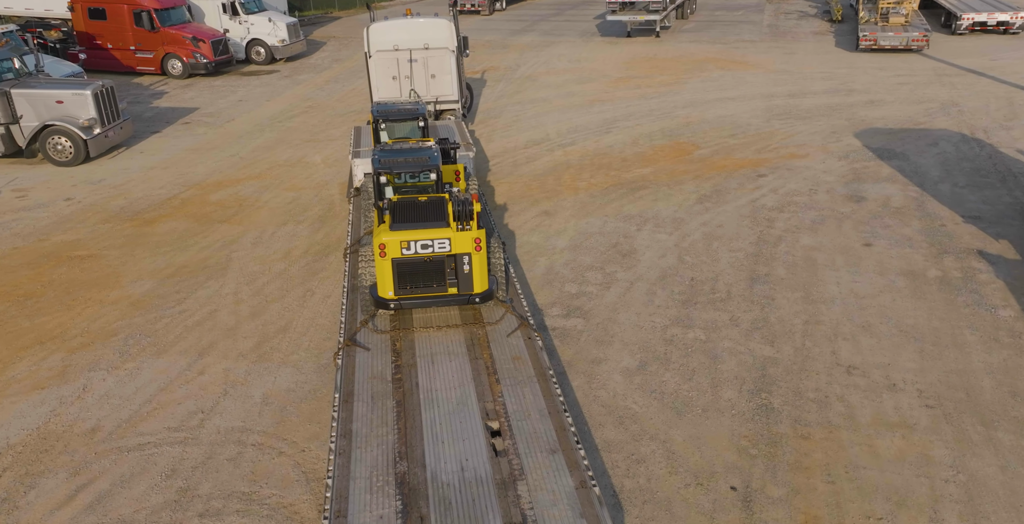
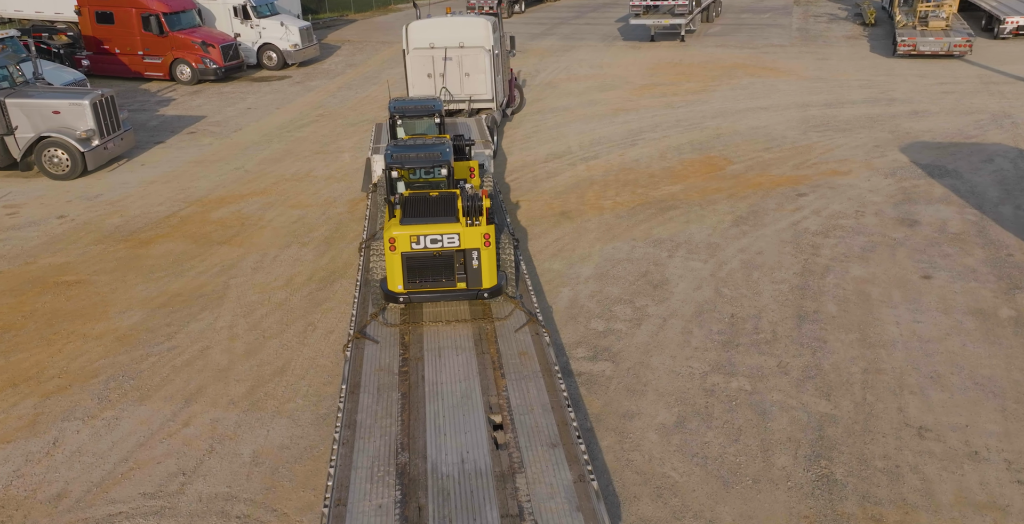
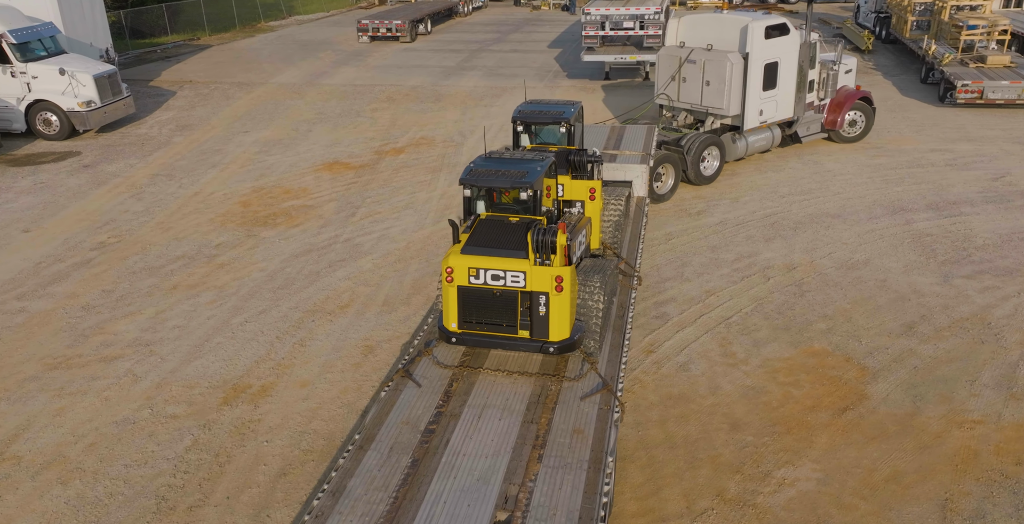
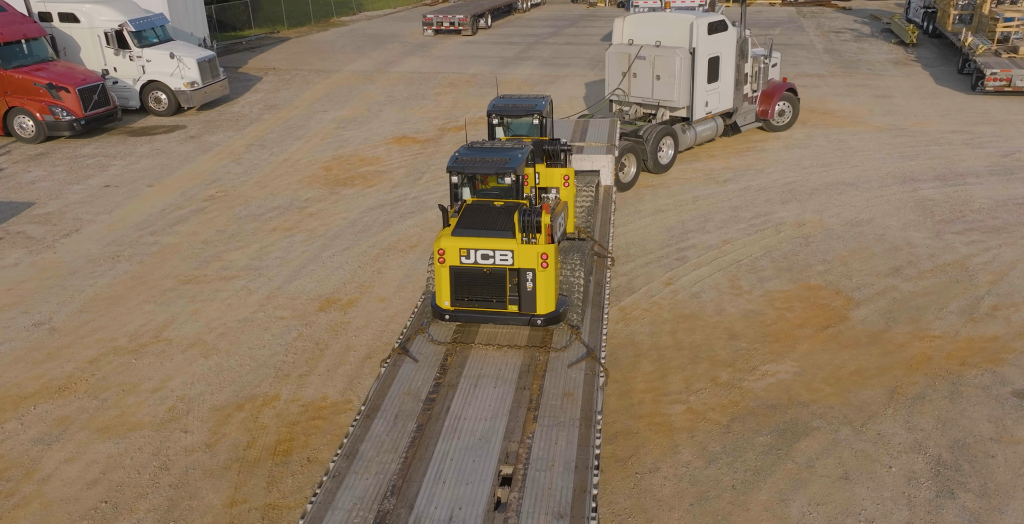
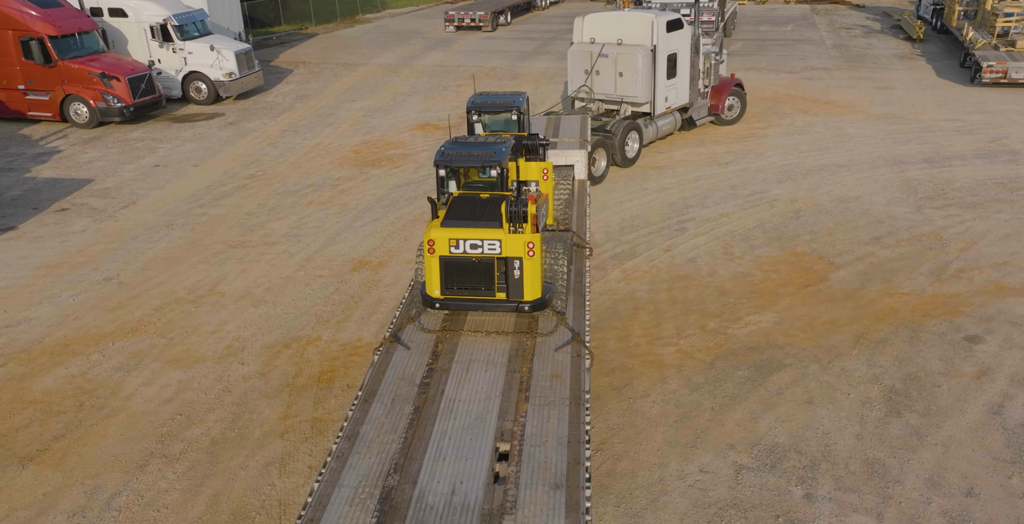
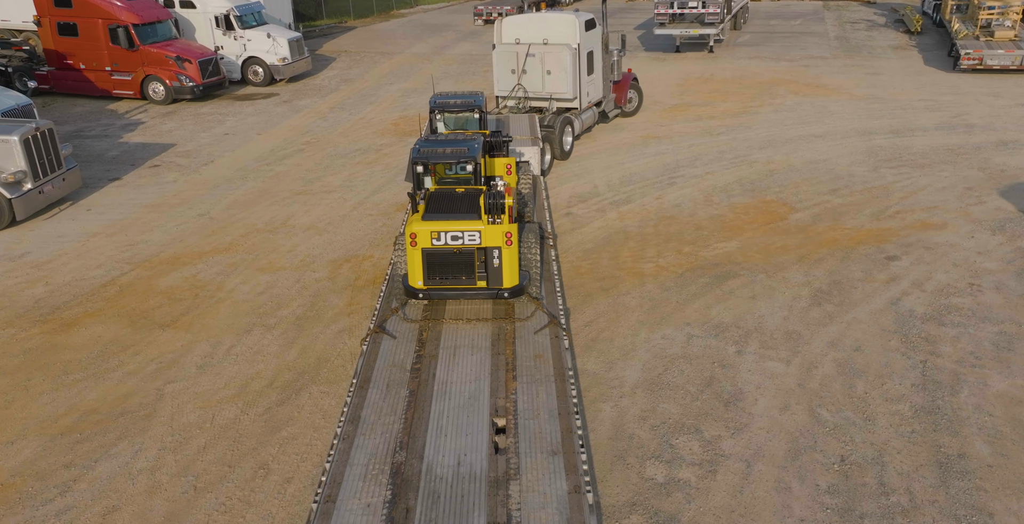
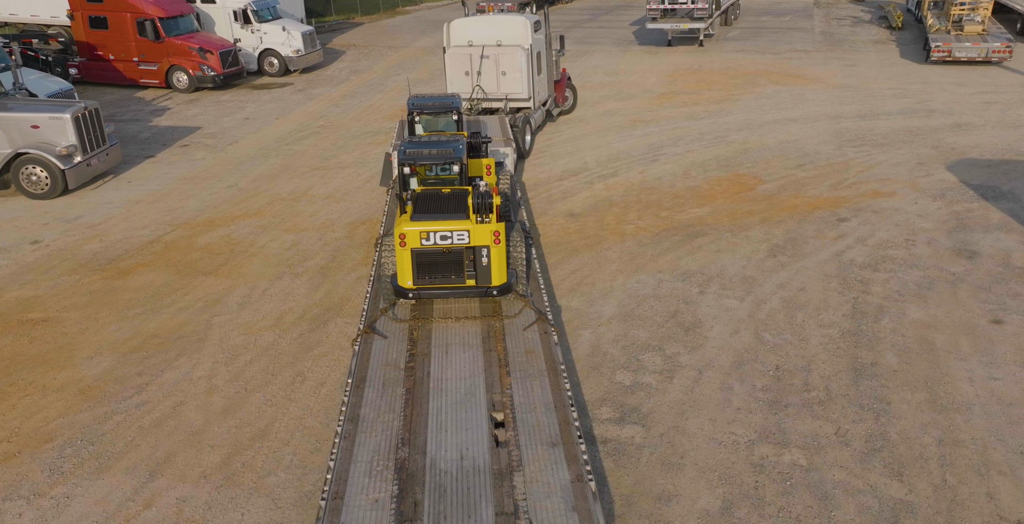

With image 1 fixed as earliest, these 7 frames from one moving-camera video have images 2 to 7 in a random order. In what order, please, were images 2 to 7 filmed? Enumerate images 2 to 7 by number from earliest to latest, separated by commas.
2, 7, 6, 5, 4, 3
